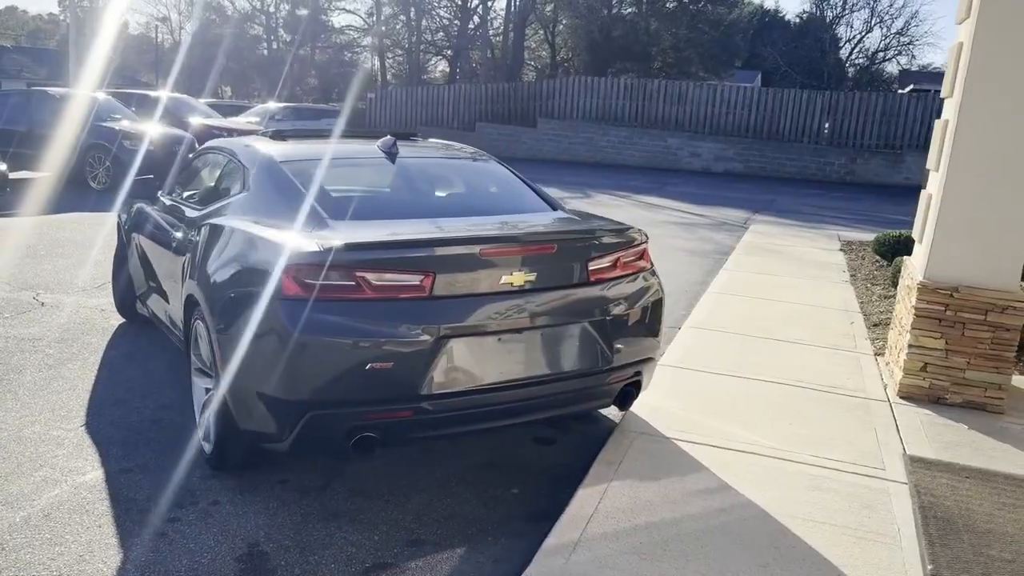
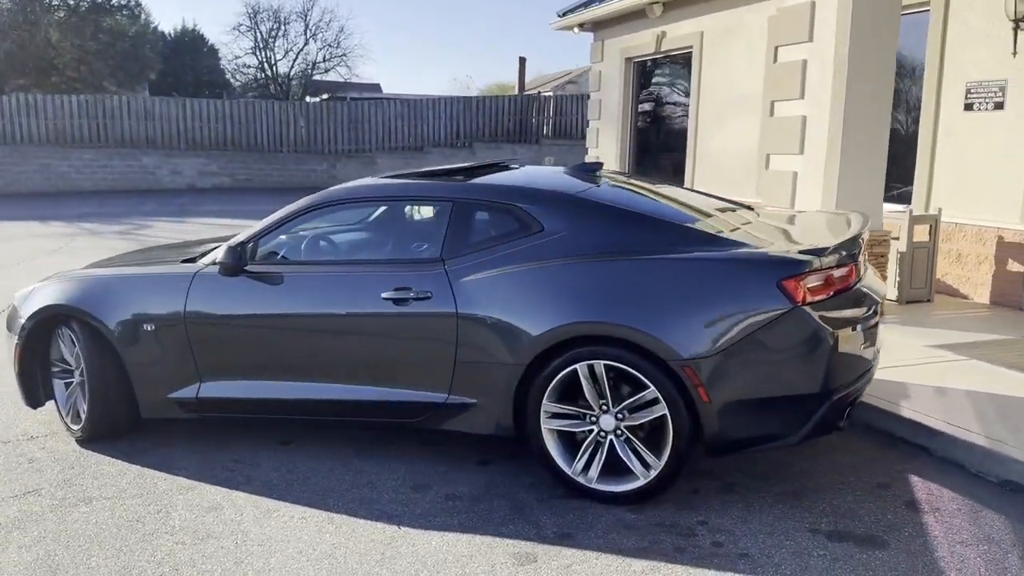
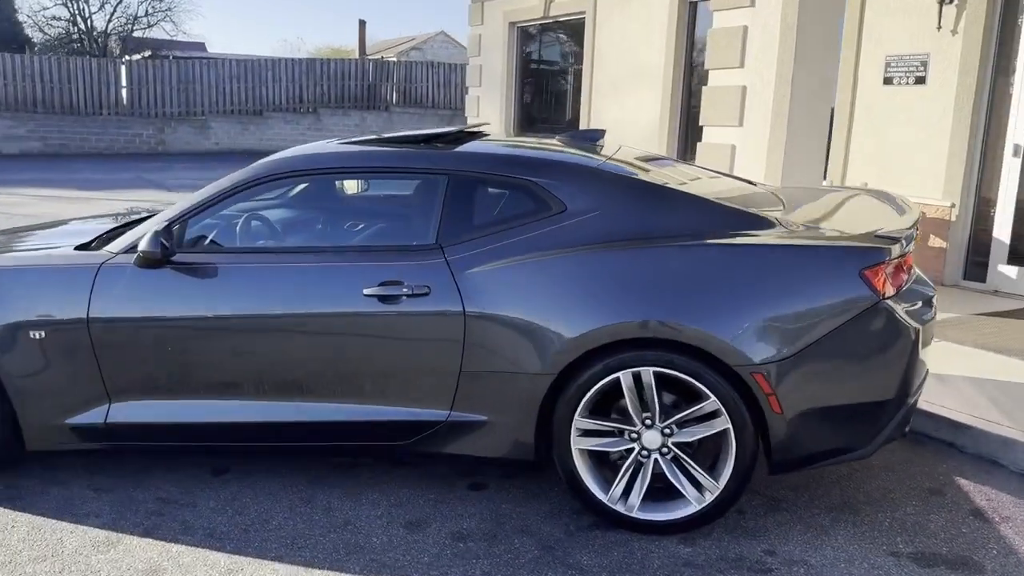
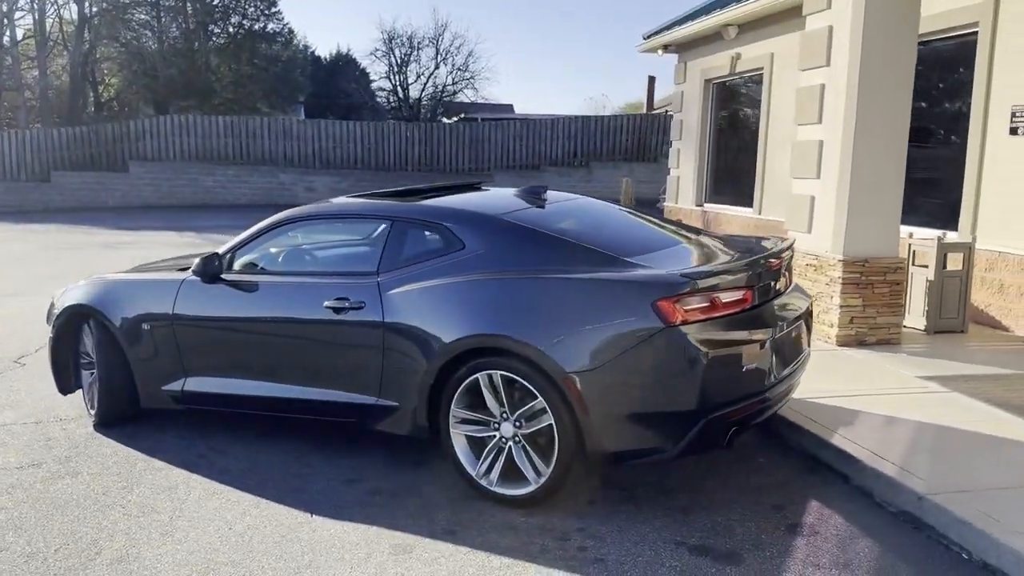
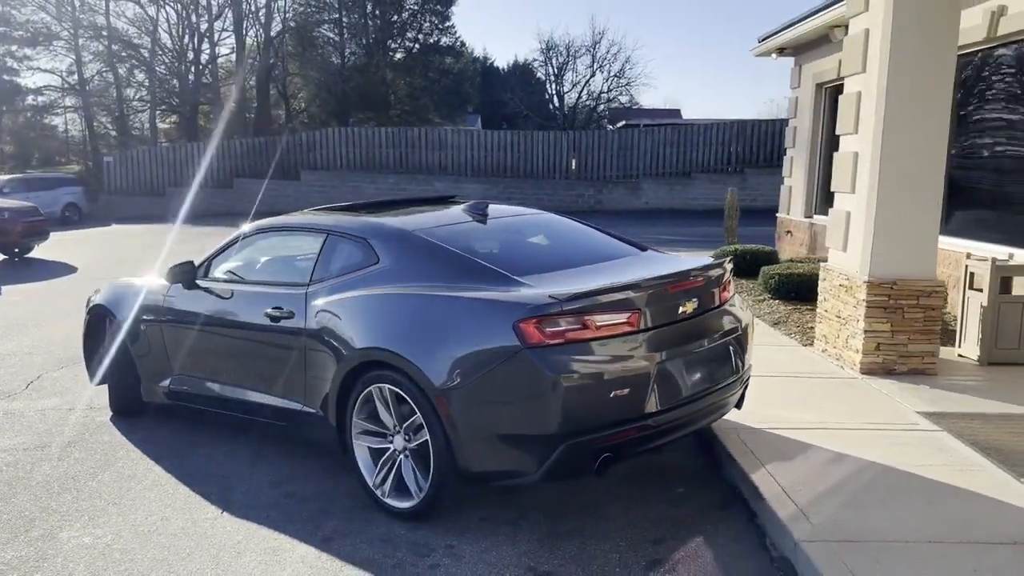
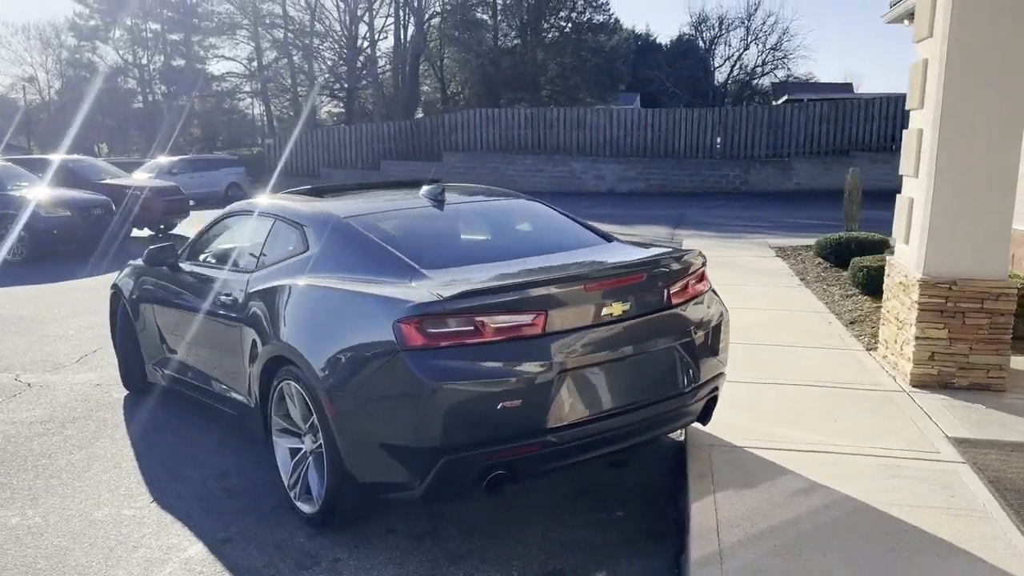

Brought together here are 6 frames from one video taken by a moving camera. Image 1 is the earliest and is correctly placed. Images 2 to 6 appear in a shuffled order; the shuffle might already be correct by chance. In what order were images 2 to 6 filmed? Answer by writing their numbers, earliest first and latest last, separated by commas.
6, 5, 4, 2, 3
